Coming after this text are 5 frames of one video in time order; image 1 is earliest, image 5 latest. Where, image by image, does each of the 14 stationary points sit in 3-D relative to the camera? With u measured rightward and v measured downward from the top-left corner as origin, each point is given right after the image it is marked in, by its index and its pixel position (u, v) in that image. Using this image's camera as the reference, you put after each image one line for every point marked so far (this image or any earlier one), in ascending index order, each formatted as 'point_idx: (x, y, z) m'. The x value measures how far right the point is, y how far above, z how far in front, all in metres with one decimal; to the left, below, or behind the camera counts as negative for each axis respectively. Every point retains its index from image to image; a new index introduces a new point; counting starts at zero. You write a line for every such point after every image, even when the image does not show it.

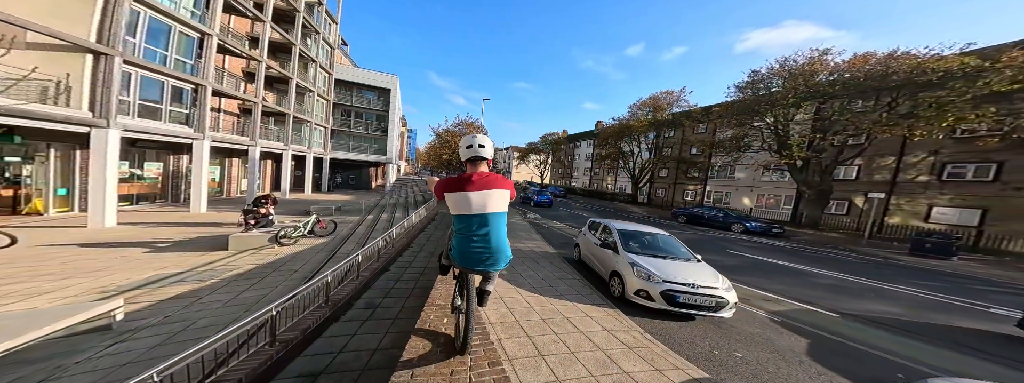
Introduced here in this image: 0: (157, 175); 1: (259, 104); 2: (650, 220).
0: (-17.6, +0.8, +13.5) m
1: (-15.4, +5.2, +16.6) m
2: (+8.6, -1.7, +17.2) m
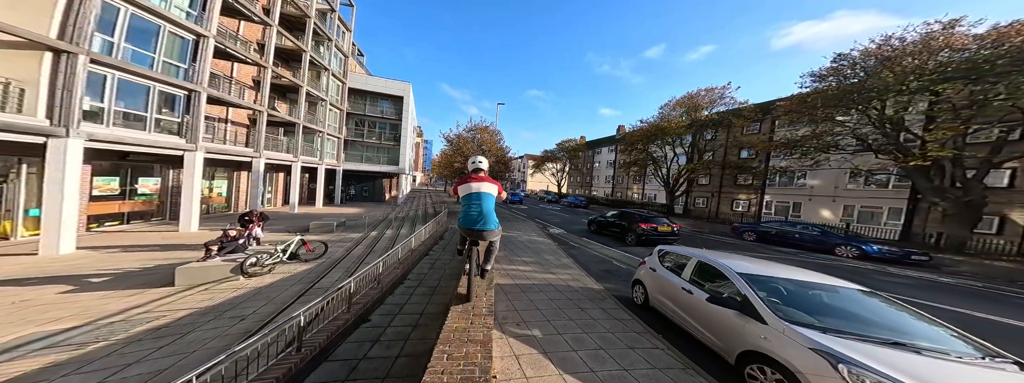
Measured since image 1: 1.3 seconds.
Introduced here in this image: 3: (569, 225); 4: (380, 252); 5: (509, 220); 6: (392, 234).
0: (-16.5, 0.0, +12.5) m
1: (-14.1, +4.3, +15.6) m
2: (+9.9, -2.3, +14.3) m
3: (+3.8, -2.3, +18.6) m
4: (-4.8, -2.2, +10.0) m
5: (-0.2, -2.0, +18.5) m
6: (-6.1, -2.2, +13.9) m
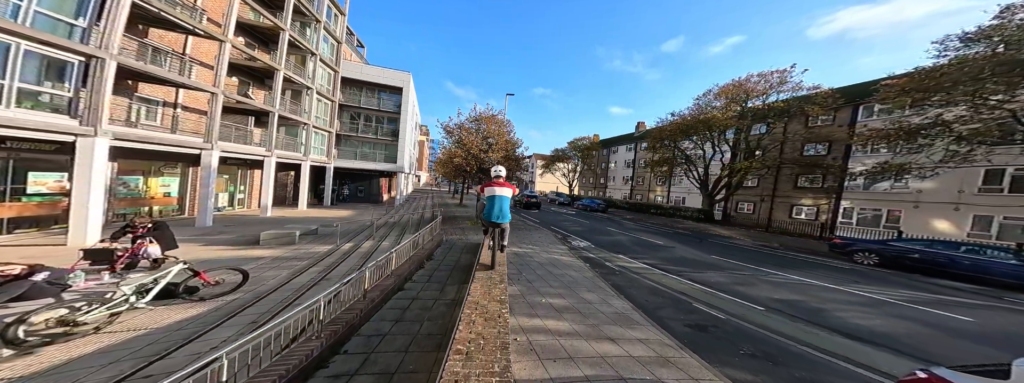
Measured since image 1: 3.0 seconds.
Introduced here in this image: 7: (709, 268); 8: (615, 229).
0: (-15.9, +0.1, +9.6) m
1: (-13.5, +4.4, +12.6) m
2: (+10.5, -2.4, +10.7) m
3: (+4.5, -2.4, +15.1) m
4: (-4.4, -2.2, +6.8) m
5: (+0.5, -2.1, +15.1) m
6: (-5.6, -2.2, +10.7) m
7: (+6.2, -2.3, +8.3) m
8: (+6.7, -2.5, +17.7) m
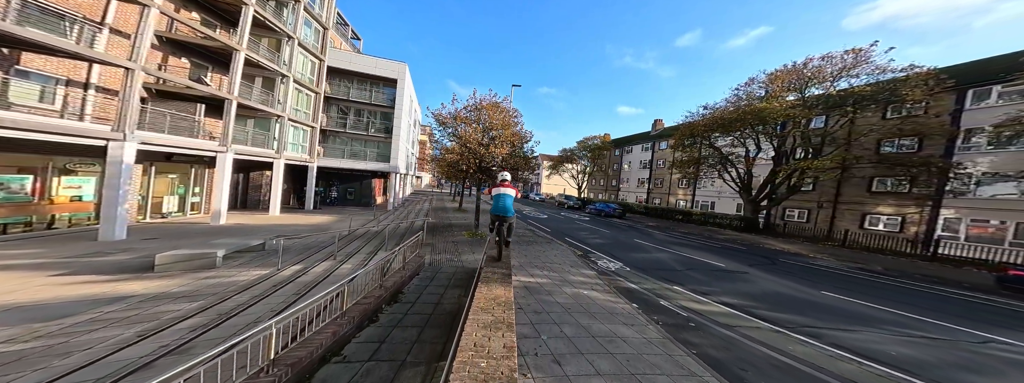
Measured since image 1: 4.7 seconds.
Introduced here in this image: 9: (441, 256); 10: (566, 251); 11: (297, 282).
0: (-15.7, +0.1, +6.7) m
1: (-13.2, +4.3, +9.8) m
2: (+10.7, -2.6, +7.4) m
3: (+4.8, -2.6, +11.9) m
4: (-4.2, -2.2, +3.7) m
5: (+0.8, -2.3, +12.0) m
6: (-5.4, -2.3, +7.7) m
7: (+6.4, -2.4, +5.1) m
8: (+7.0, -2.7, +14.5) m
9: (-2.4, -2.2, +9.3) m
10: (+2.1, -2.4, +11.0) m
11: (-5.3, -2.3, +6.9) m
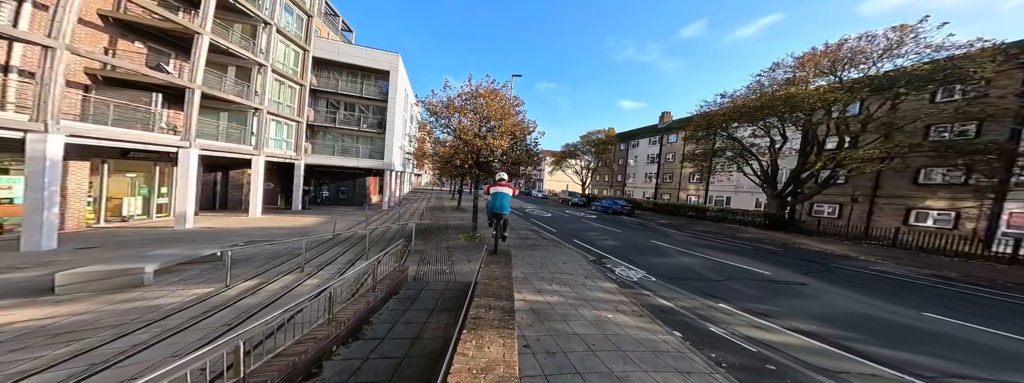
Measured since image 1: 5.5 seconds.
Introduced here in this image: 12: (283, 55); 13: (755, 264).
0: (-15.7, 0.0, +5.2) m
1: (-13.2, +4.3, +8.2) m
2: (+10.8, -2.4, +5.8) m
3: (+4.8, -2.4, +10.4) m
4: (-4.2, -2.2, +2.2) m
5: (+0.8, -2.1, +10.5) m
6: (-5.3, -2.2, +6.2) m
7: (+6.4, -2.3, +3.6) m
8: (+7.1, -2.4, +13.0) m
9: (-2.4, -2.1, +7.8) m
10: (+2.2, -2.2, +9.5) m
11: (-5.2, -2.2, +5.4) m
12: (-15.9, +9.5, +19.0) m
13: (+7.7, -2.3, +8.7) m
